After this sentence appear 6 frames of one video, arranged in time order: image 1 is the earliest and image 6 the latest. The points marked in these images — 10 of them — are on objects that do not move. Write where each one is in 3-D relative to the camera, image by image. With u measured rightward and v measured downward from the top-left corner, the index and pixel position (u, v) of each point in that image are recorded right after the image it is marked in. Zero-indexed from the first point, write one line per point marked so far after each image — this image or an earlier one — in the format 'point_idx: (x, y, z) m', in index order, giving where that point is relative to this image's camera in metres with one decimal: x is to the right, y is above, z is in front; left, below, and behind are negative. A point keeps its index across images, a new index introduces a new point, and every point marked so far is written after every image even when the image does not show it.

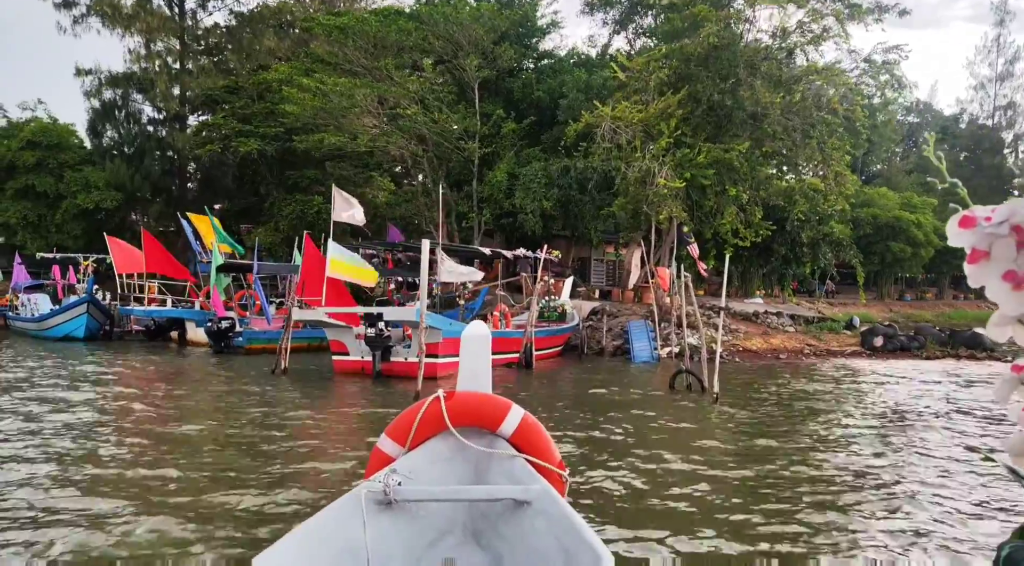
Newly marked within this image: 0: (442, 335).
0: (-1.3, -1.0, +14.9) m
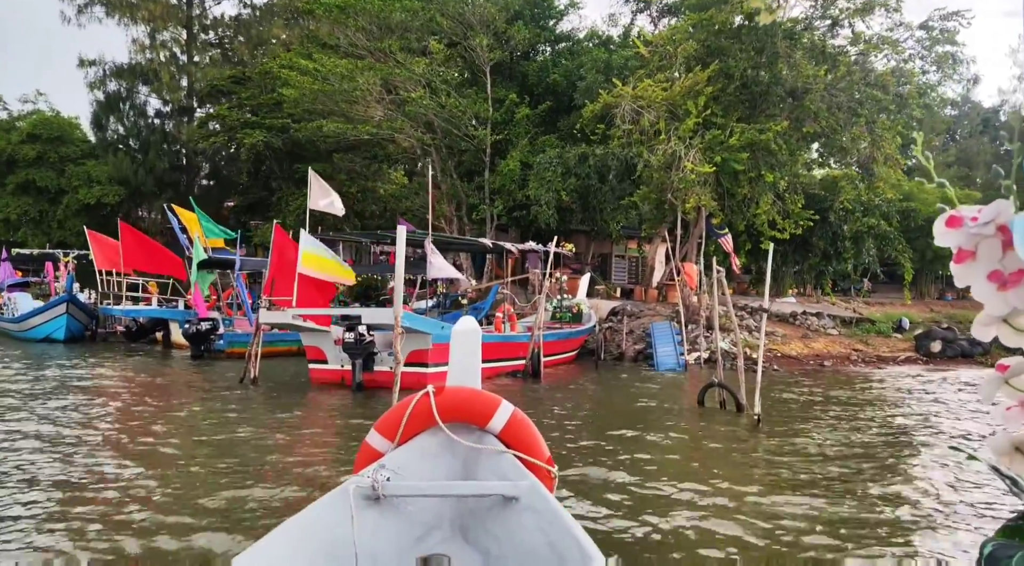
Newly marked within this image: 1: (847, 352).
0: (-1.3, -0.9, +12.9) m
1: (+8.2, -1.7, +19.7) m
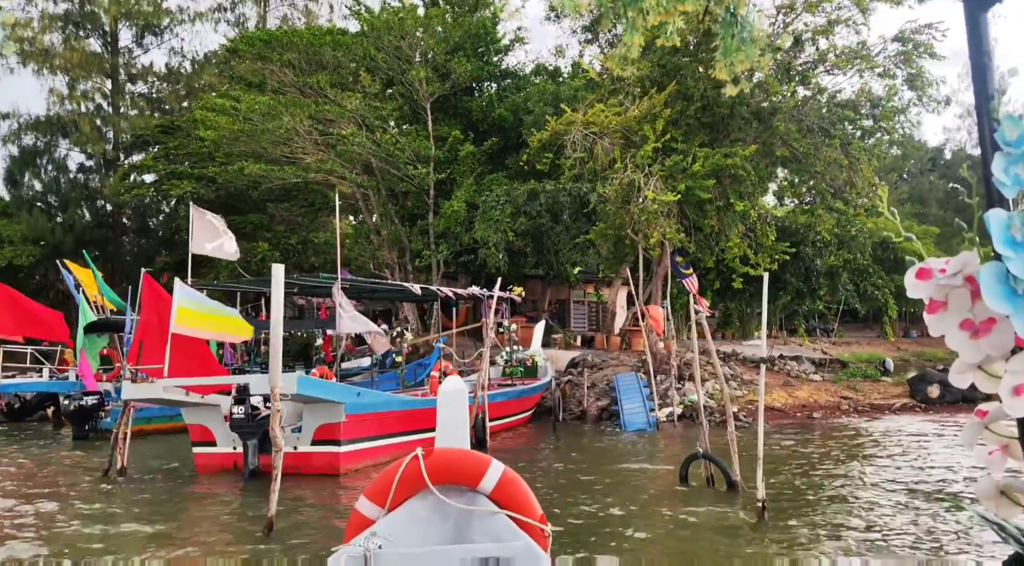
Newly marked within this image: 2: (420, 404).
0: (-2.1, -1.7, +10.3) m
1: (+7.0, -2.5, +17.5) m
2: (-1.3, -1.7, +11.6) m
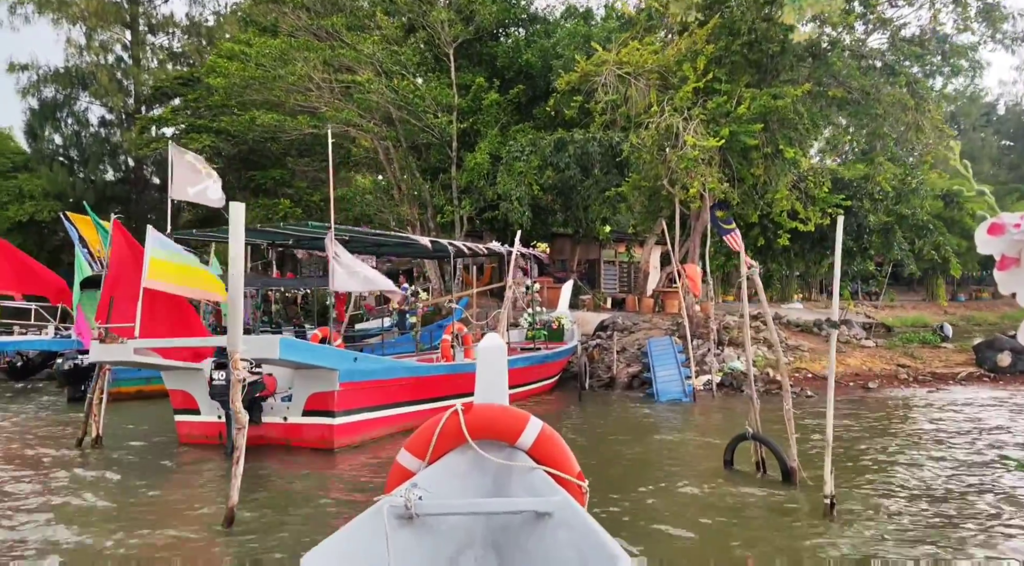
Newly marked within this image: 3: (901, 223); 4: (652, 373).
0: (-1.9, -1.1, +9.1) m
1: (+7.5, -1.7, +16.0) m
2: (-1.1, -1.1, +10.4) m
3: (+9.4, +1.4, +19.5) m
4: (+2.7, -1.7, +15.7) m
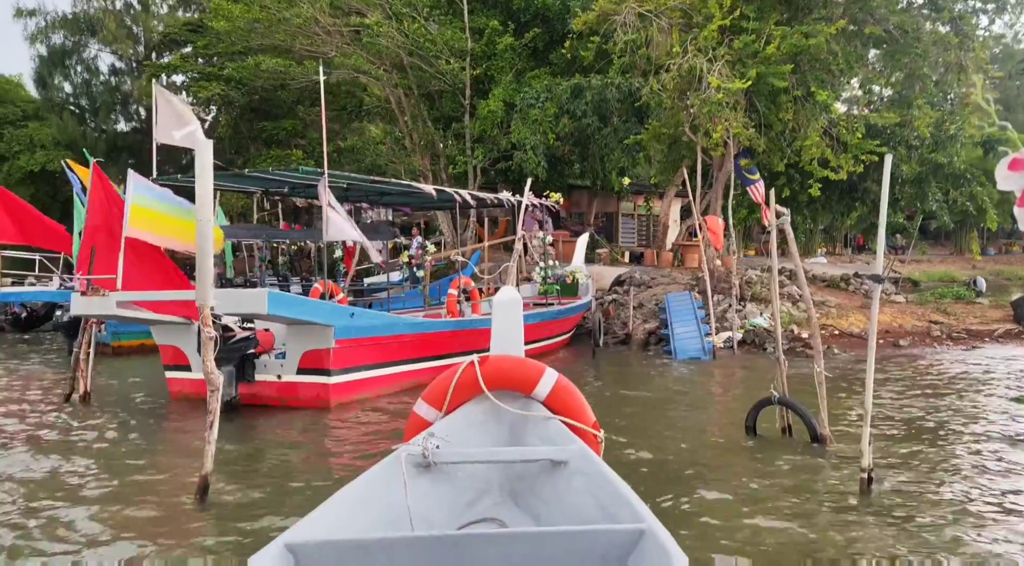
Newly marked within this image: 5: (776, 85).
0: (-1.8, -0.6, +8.6) m
1: (+7.7, -0.8, +15.3) m
2: (-1.0, -0.5, +9.8) m
3: (+9.7, +2.5, +18.5) m
4: (+2.9, -0.9, +15.1) m
5: (+4.7, +3.5, +14.3) m
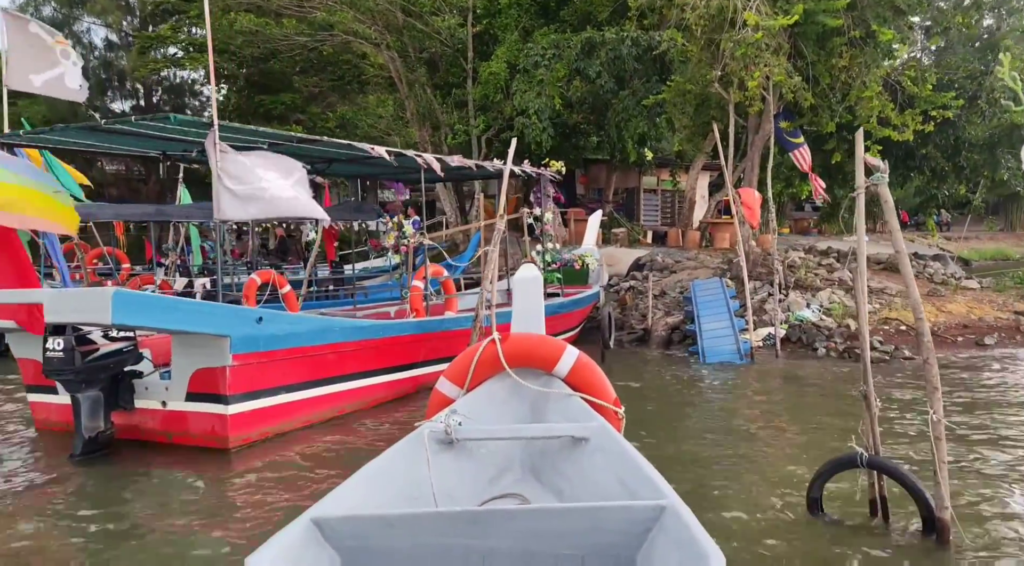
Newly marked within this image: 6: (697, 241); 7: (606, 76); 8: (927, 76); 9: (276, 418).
0: (-2.1, -0.5, +6.3) m
1: (+7.7, -0.5, +12.7) m
2: (-1.2, -0.4, +7.5) m
3: (+9.7, +2.9, +15.7) m
4: (+2.9, -0.6, +12.6) m
5: (+4.6, +3.7, +11.7) m
6: (+4.5, +1.1, +19.6) m
7: (+2.2, +4.6, +18.0) m
8: (+6.8, +3.4, +13.3) m
9: (-1.9, -1.1, +6.8) m
